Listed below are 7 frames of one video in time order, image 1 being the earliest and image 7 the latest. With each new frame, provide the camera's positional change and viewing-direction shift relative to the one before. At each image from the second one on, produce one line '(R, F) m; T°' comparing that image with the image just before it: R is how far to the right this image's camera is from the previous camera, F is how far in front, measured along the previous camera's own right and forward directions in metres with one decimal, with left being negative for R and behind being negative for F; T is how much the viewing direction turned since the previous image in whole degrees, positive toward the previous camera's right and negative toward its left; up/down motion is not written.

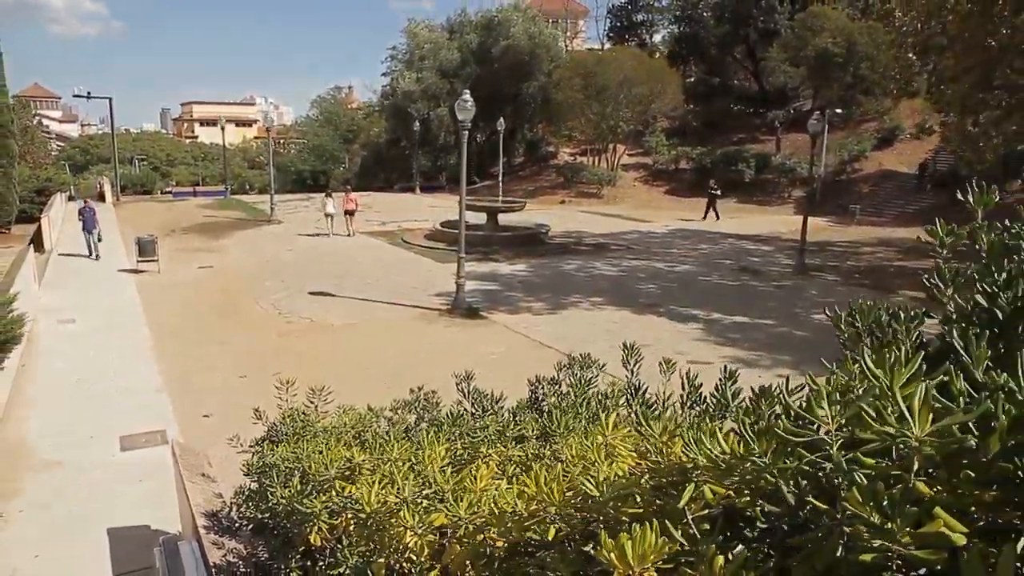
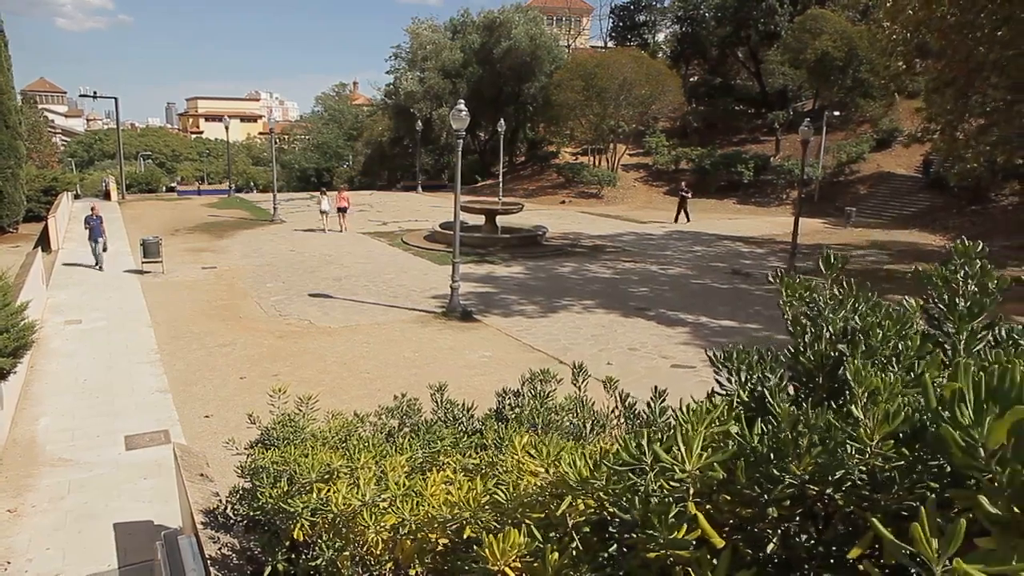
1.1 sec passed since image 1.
(+0.2, -0.3) m; 0°
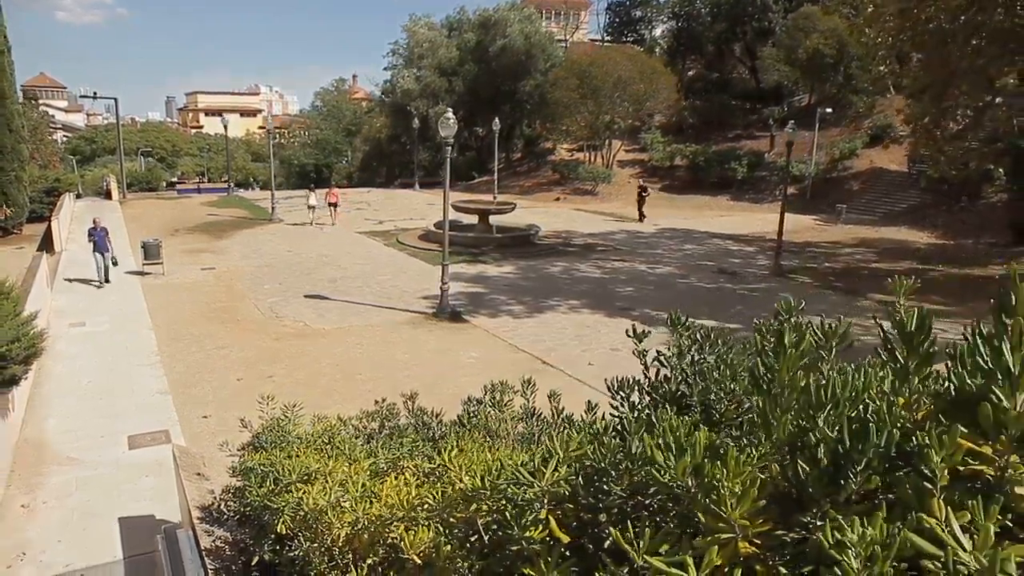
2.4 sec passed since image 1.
(+0.2, -0.4) m; 0°
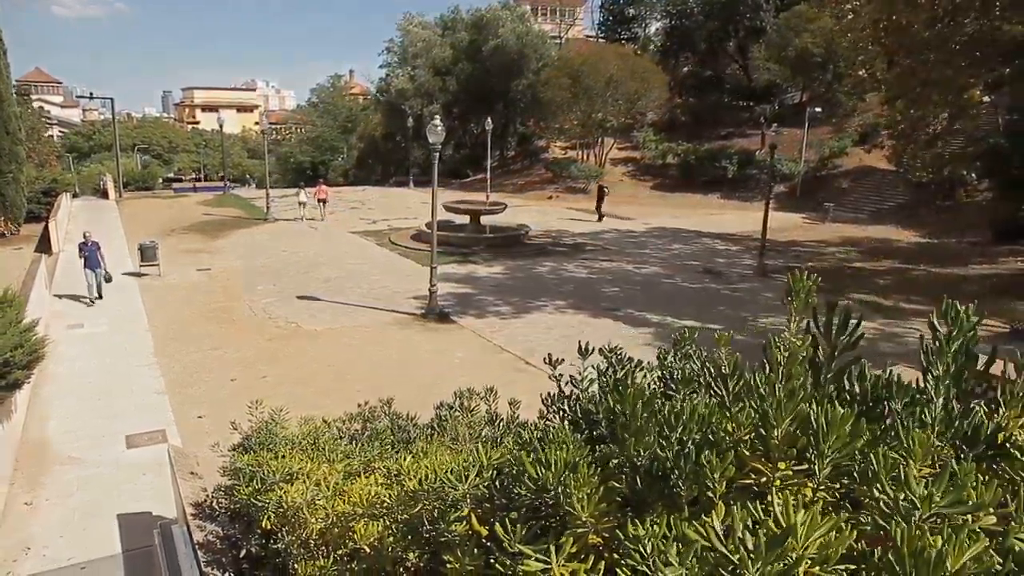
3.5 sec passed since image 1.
(+0.2, -0.3) m; 0°
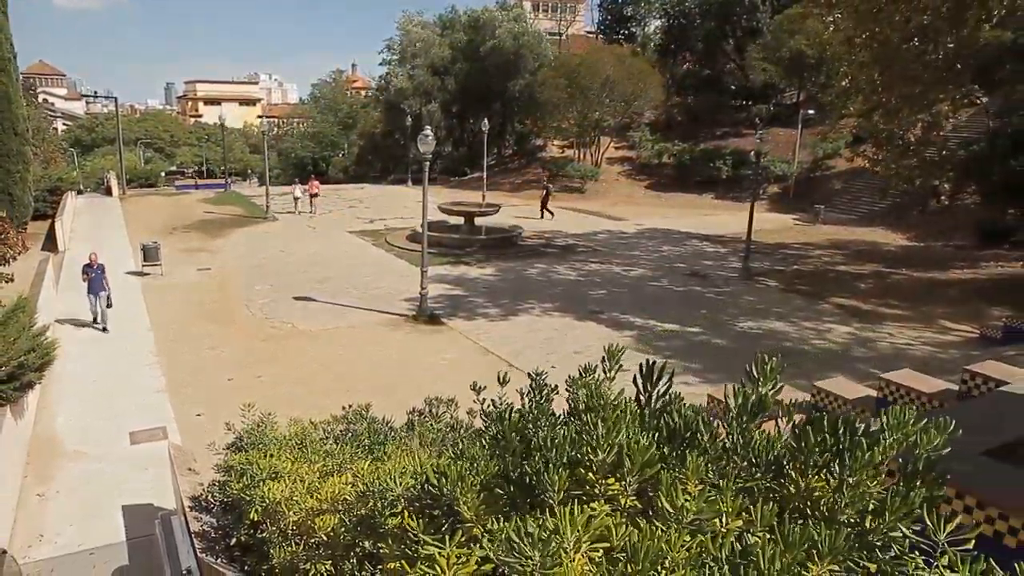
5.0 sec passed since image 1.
(+0.3, -0.5) m; 0°
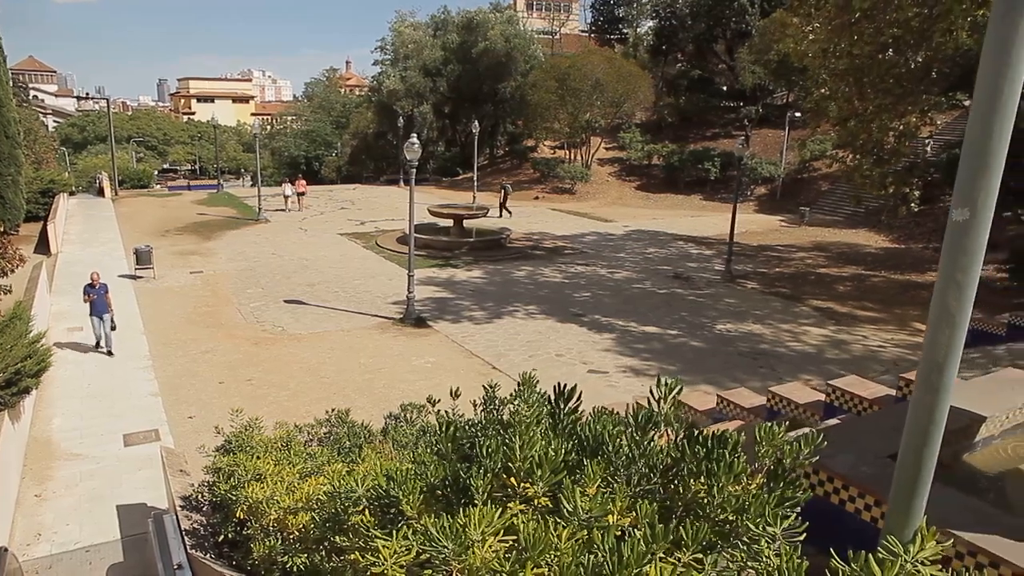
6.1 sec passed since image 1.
(+0.2, -0.4) m; 0°
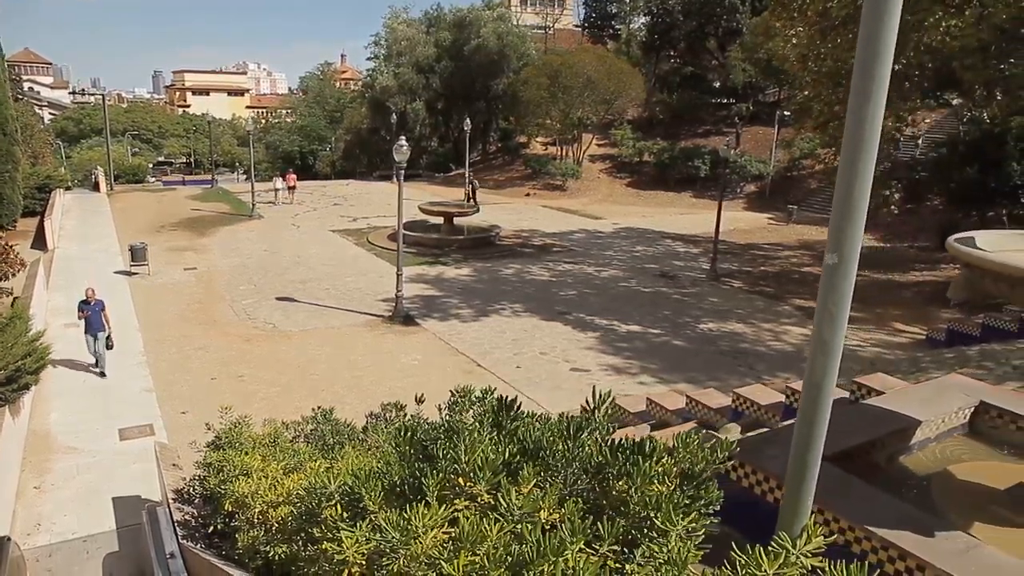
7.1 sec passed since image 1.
(+0.2, -0.3) m; 0°
